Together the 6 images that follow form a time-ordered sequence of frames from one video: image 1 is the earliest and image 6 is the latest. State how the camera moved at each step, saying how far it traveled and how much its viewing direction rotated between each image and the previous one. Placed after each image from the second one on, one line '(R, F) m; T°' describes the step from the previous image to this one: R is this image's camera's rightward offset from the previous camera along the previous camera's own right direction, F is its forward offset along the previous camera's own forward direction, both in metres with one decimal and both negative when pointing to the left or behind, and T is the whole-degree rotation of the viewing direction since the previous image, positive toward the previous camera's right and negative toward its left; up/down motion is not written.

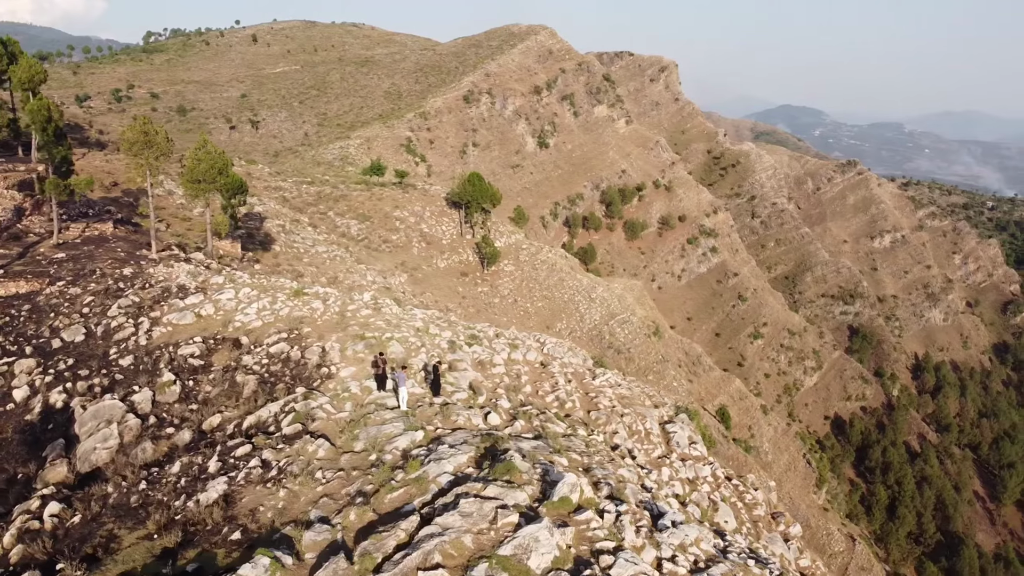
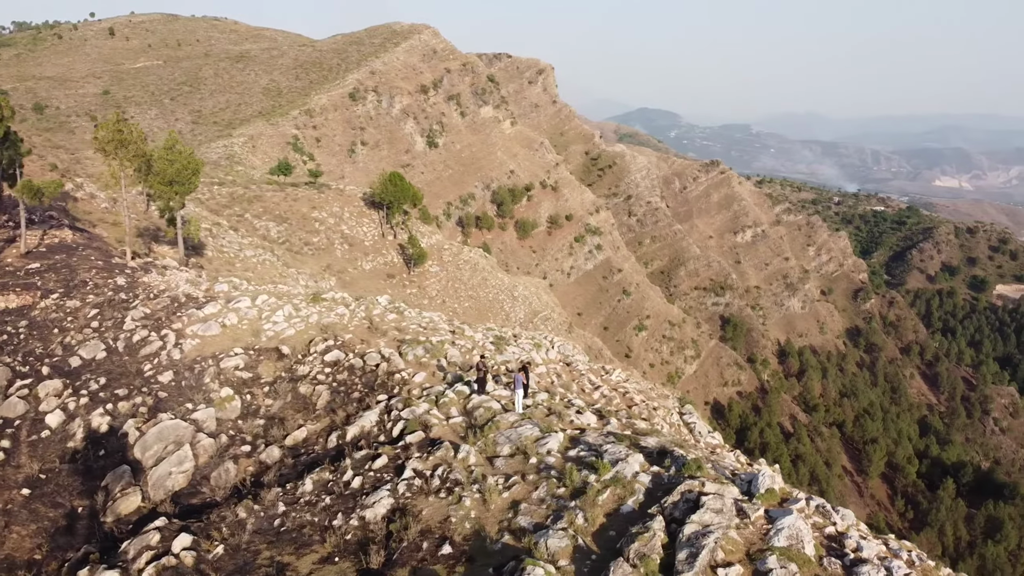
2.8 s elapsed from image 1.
(-2.7, +0.3) m; +10°
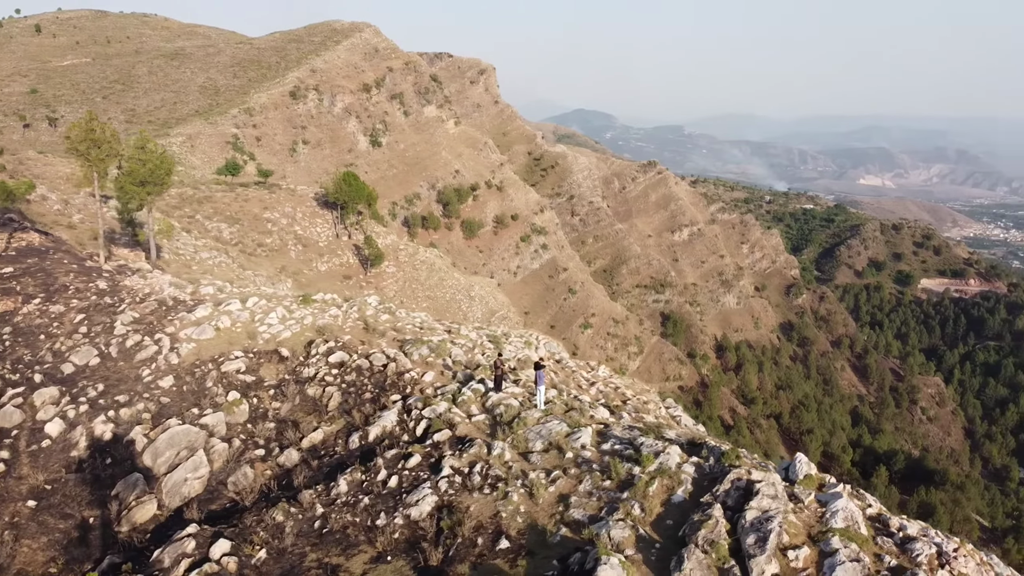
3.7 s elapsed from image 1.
(-0.9, -0.1) m; +5°
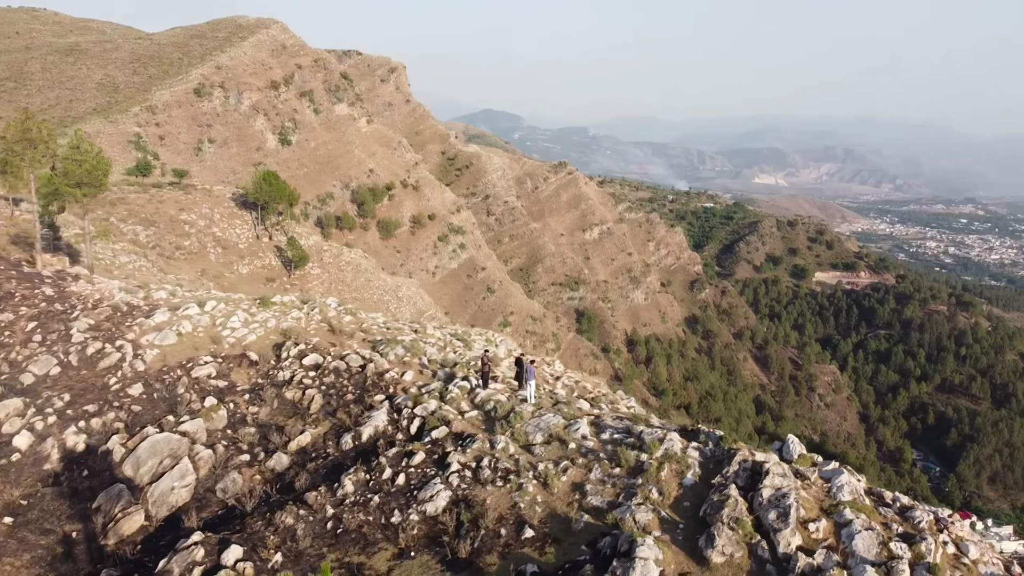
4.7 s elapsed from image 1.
(-0.9, -0.1) m; +7°
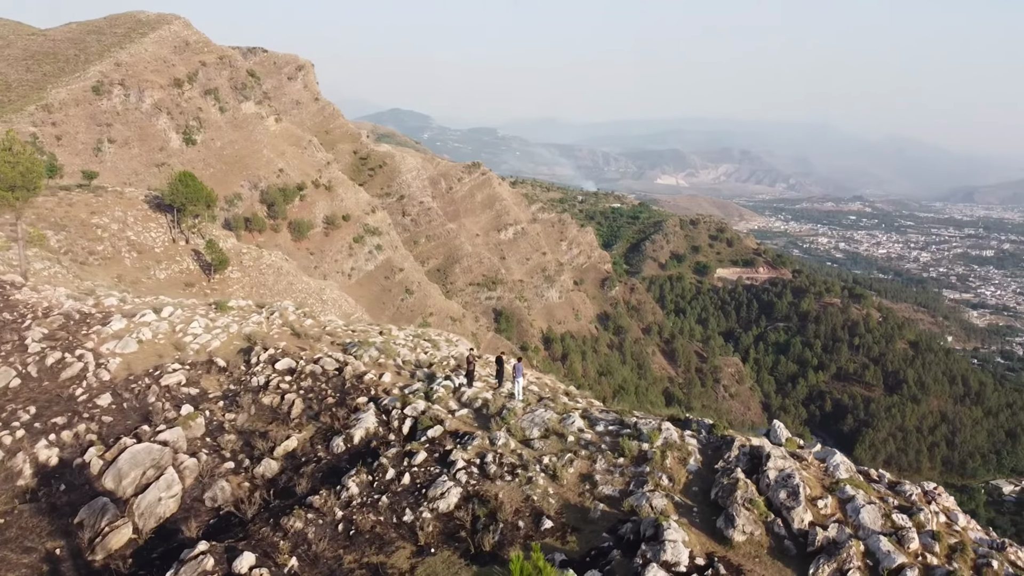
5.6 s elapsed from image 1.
(-0.9, -0.1) m; +6°
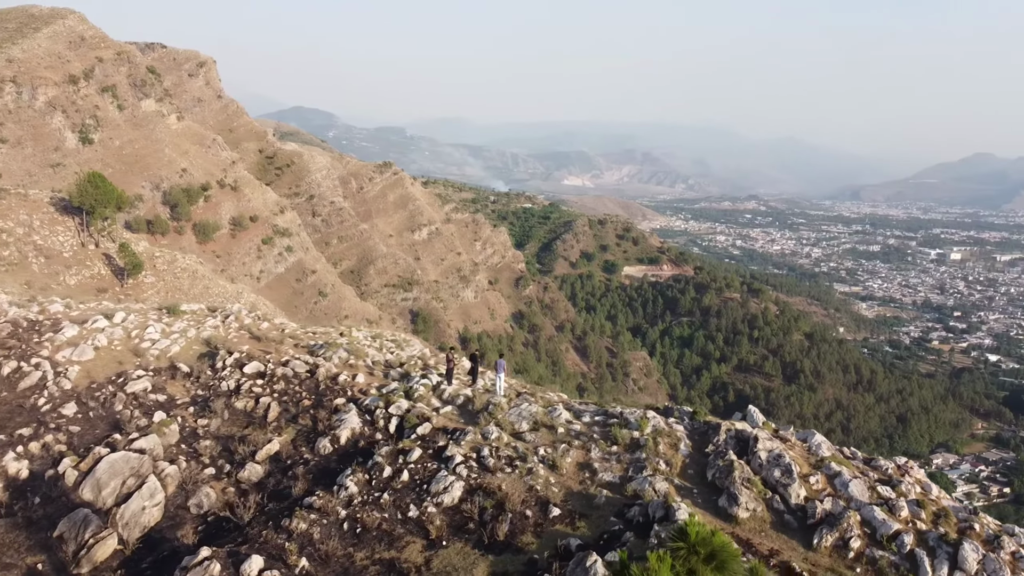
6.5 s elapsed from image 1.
(-0.8, -0.2) m; +6°
